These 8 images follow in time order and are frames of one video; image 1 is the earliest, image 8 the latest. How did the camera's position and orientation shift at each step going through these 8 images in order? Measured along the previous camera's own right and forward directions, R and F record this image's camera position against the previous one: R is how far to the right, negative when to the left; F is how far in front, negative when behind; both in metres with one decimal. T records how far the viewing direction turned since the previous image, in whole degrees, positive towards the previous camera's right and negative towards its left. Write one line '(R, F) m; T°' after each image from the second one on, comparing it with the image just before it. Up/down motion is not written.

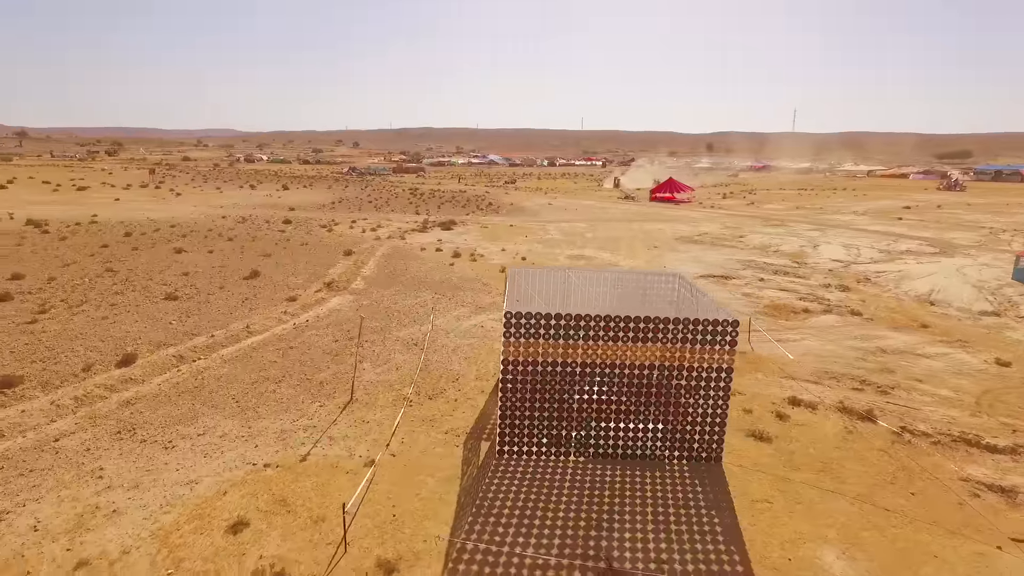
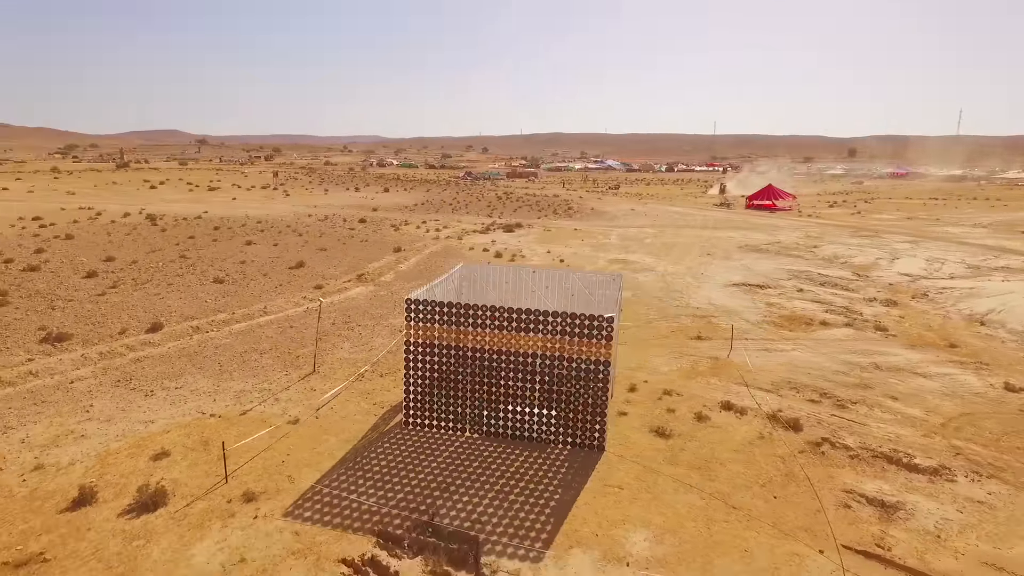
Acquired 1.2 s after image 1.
(+3.9, -0.7) m; -12°
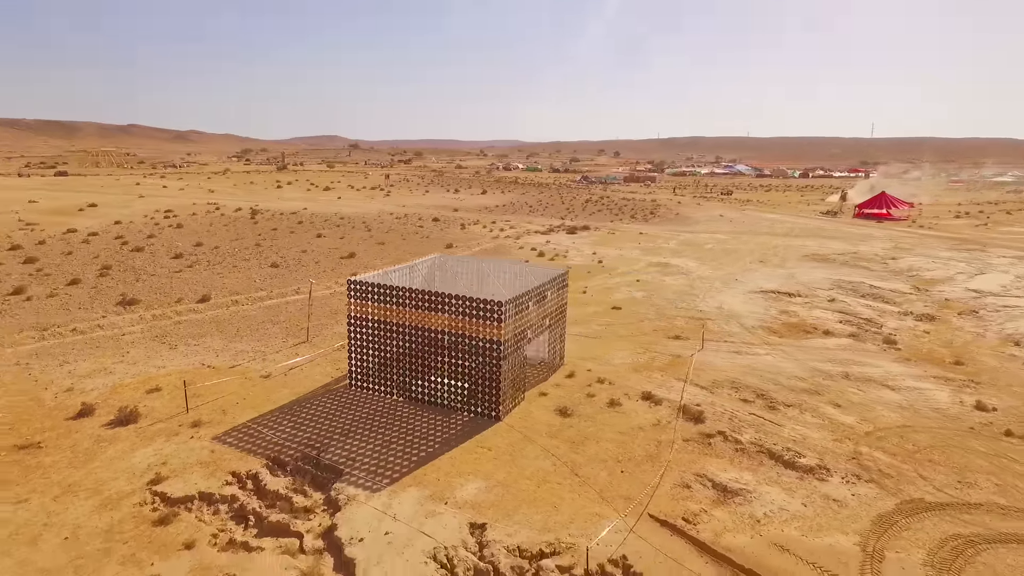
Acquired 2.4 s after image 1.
(+4.3, -1.2) m; -12°
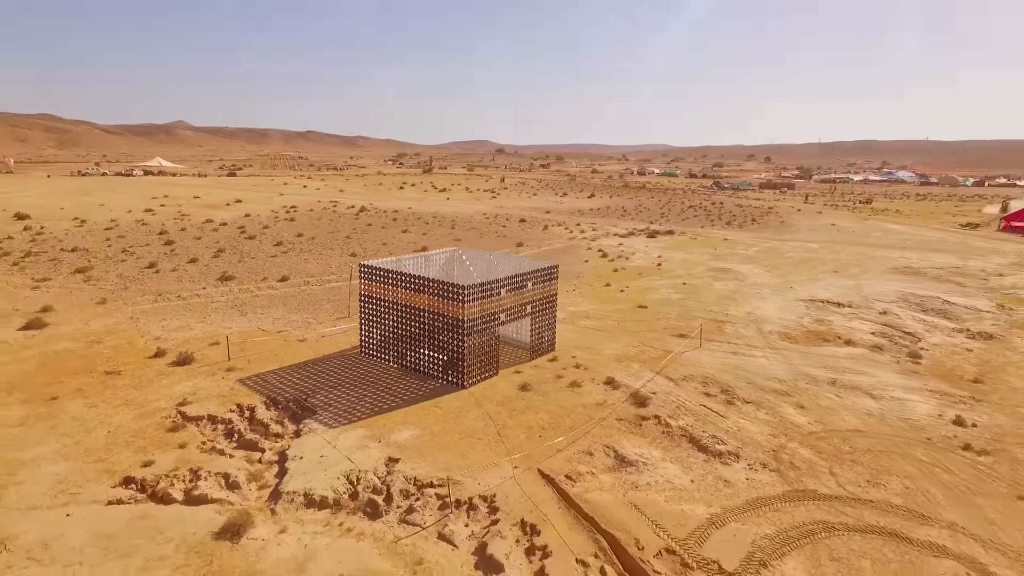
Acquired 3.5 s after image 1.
(+3.9, -1.4) m; -13°
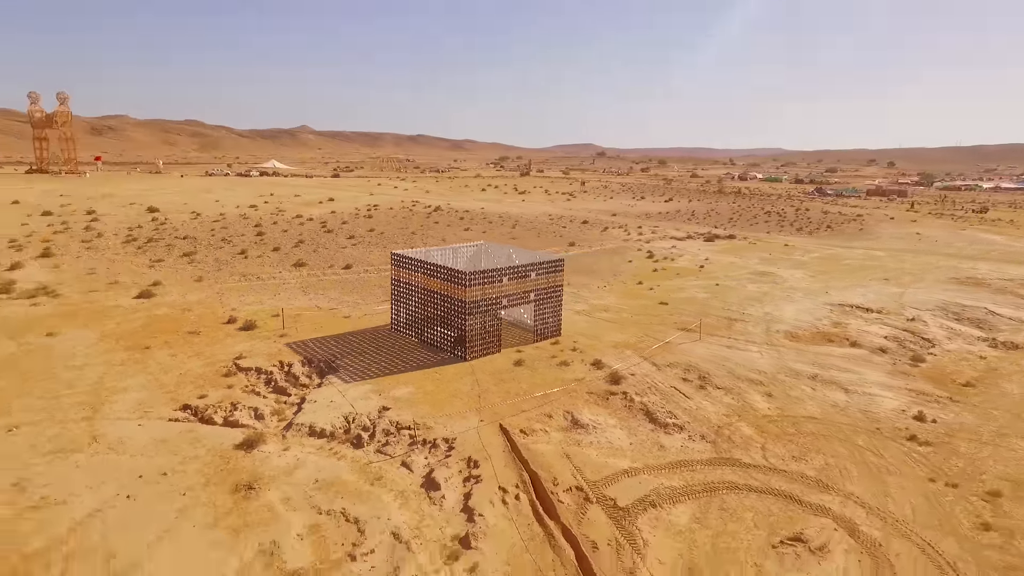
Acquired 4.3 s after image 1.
(+2.7, -1.9) m; -9°
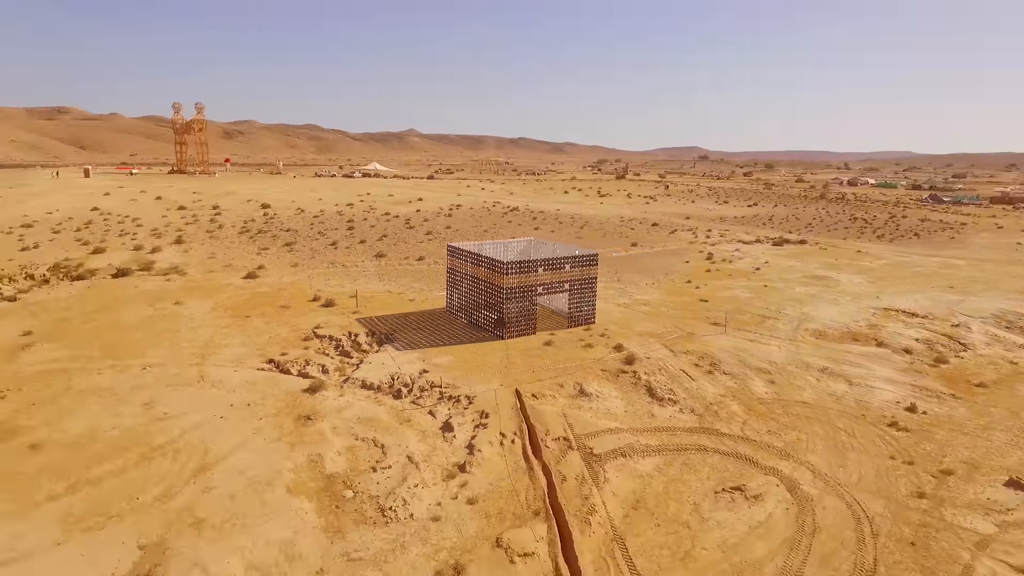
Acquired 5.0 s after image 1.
(+1.9, -2.2) m; -9°
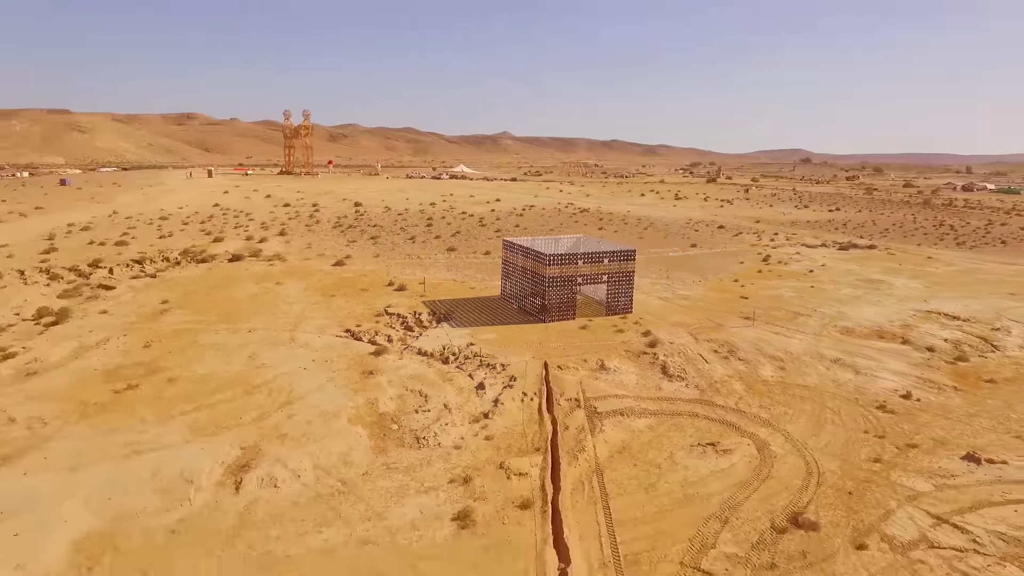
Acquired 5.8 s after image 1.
(+1.6, -2.5) m; -8°
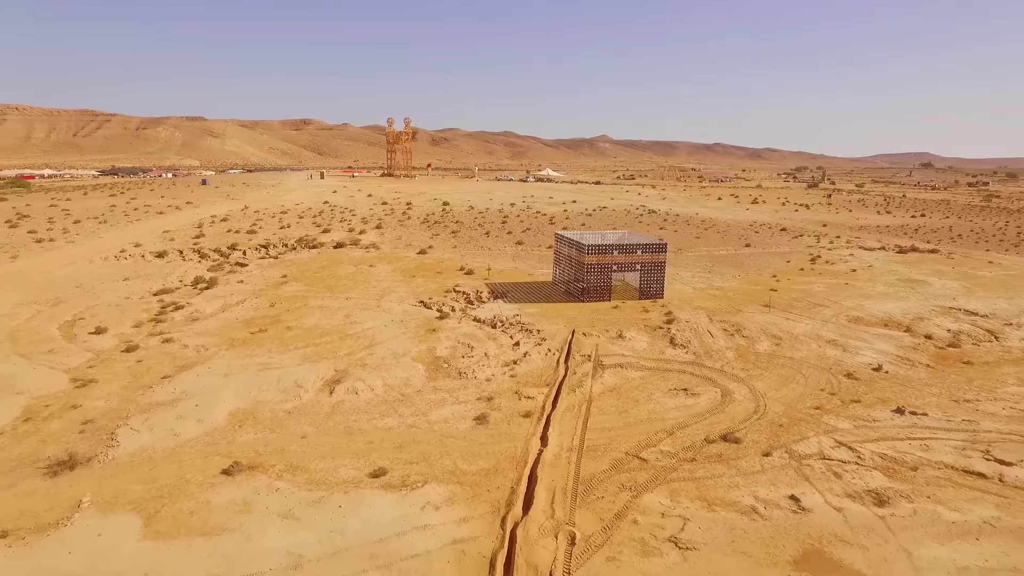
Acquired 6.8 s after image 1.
(+2.0, -4.1) m; -9°
